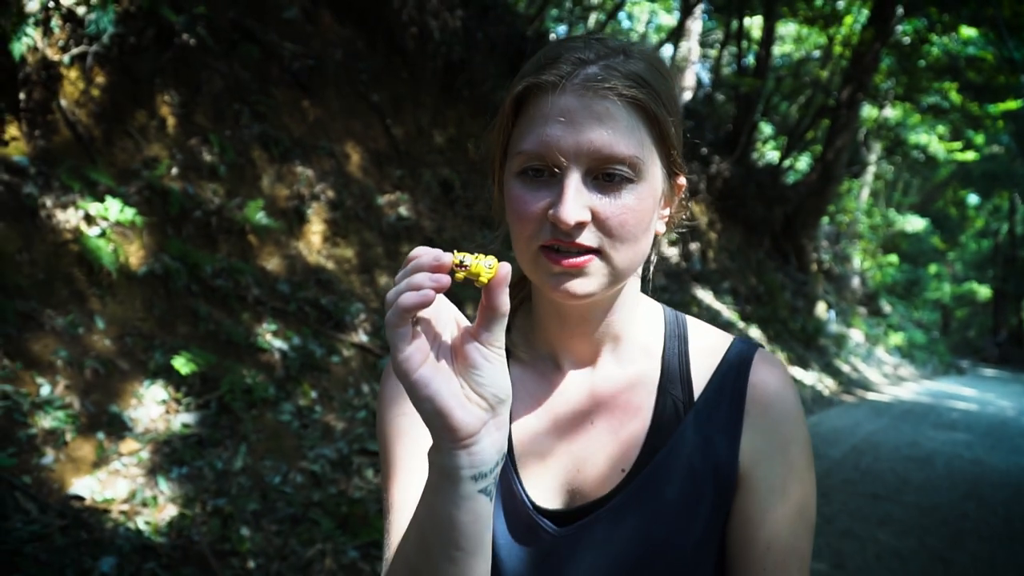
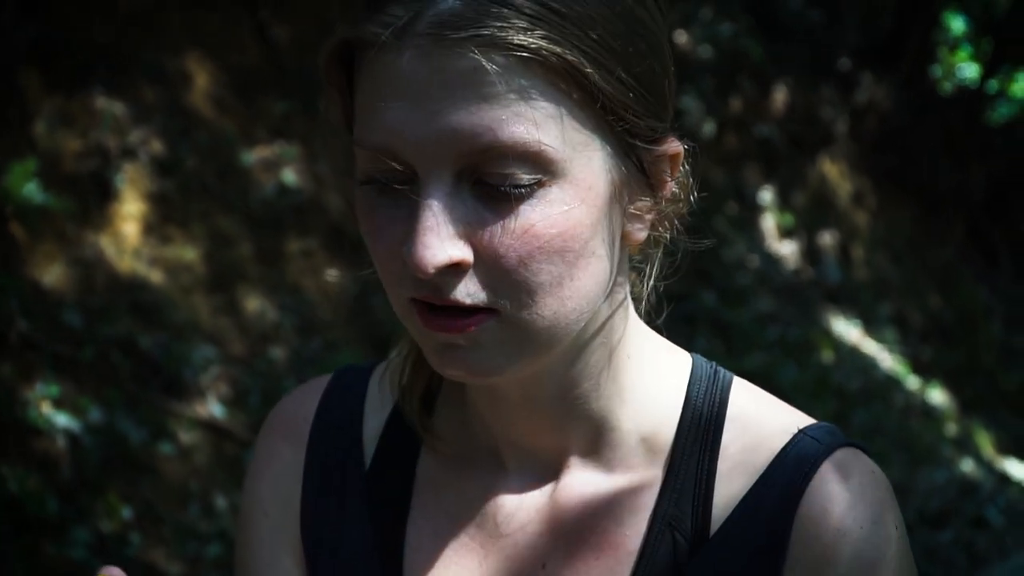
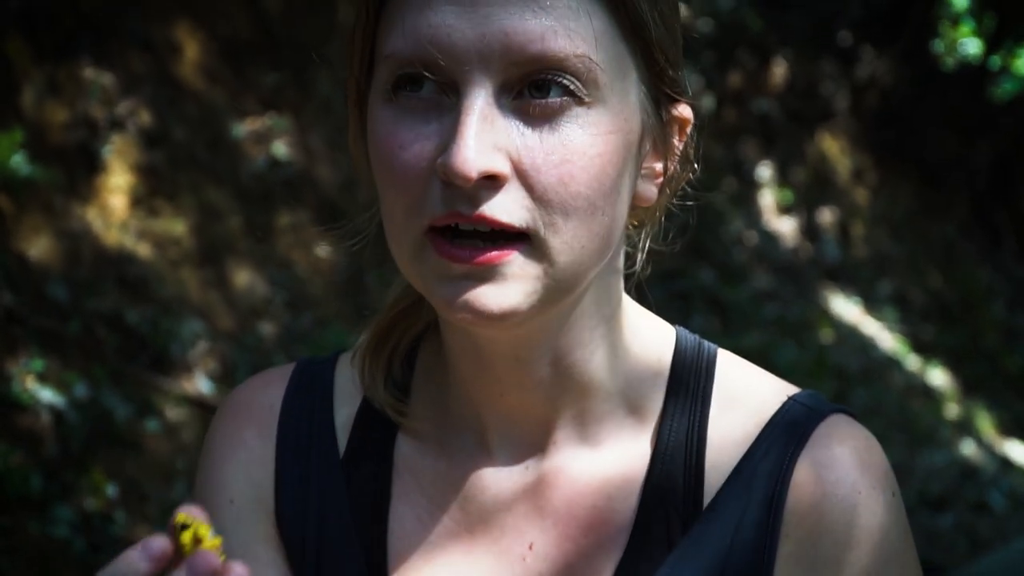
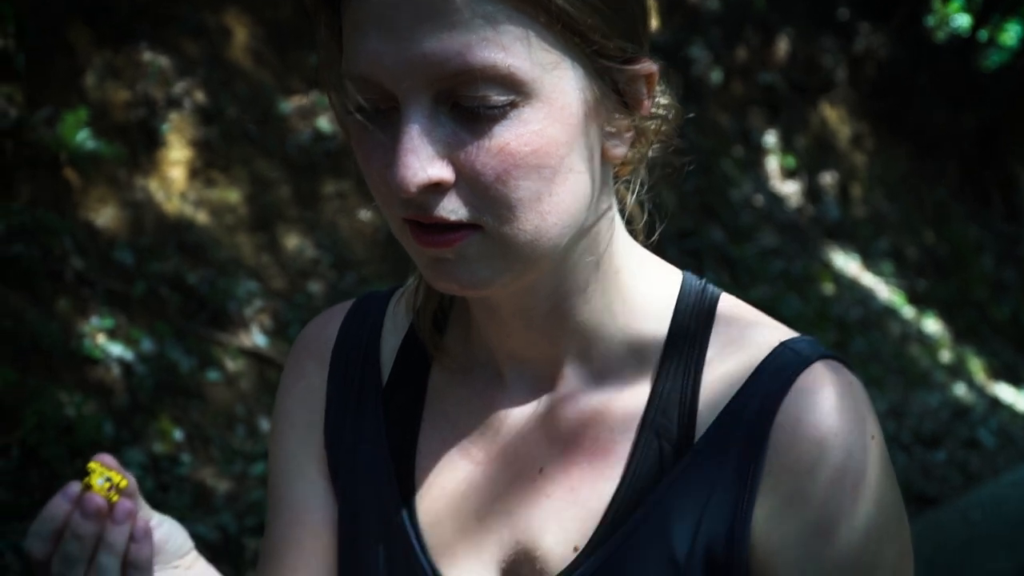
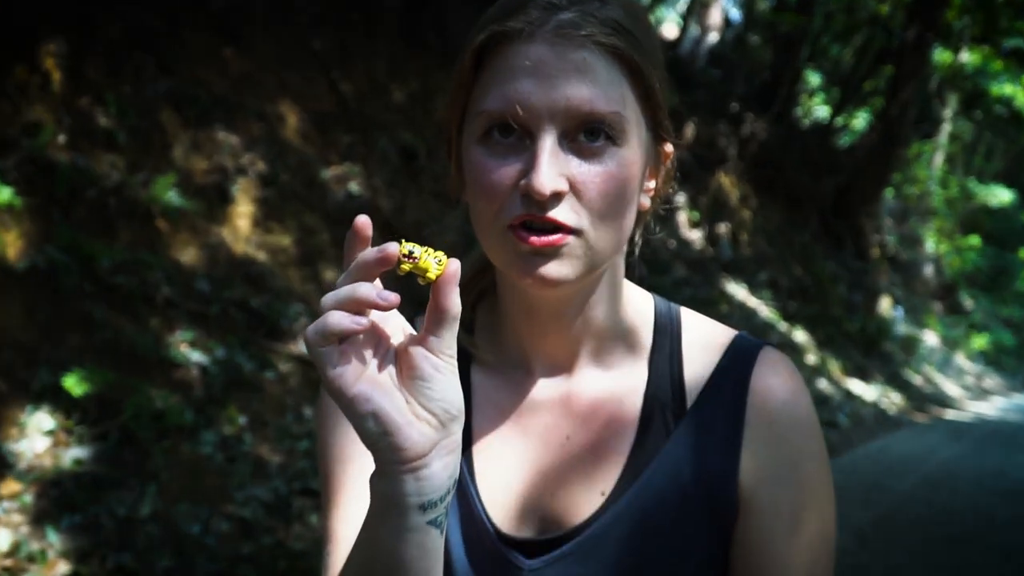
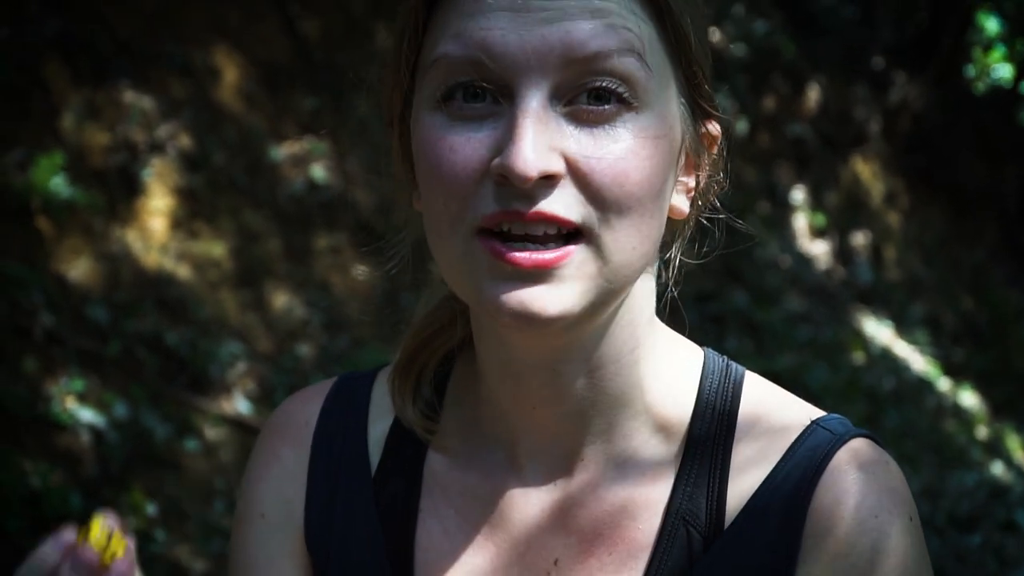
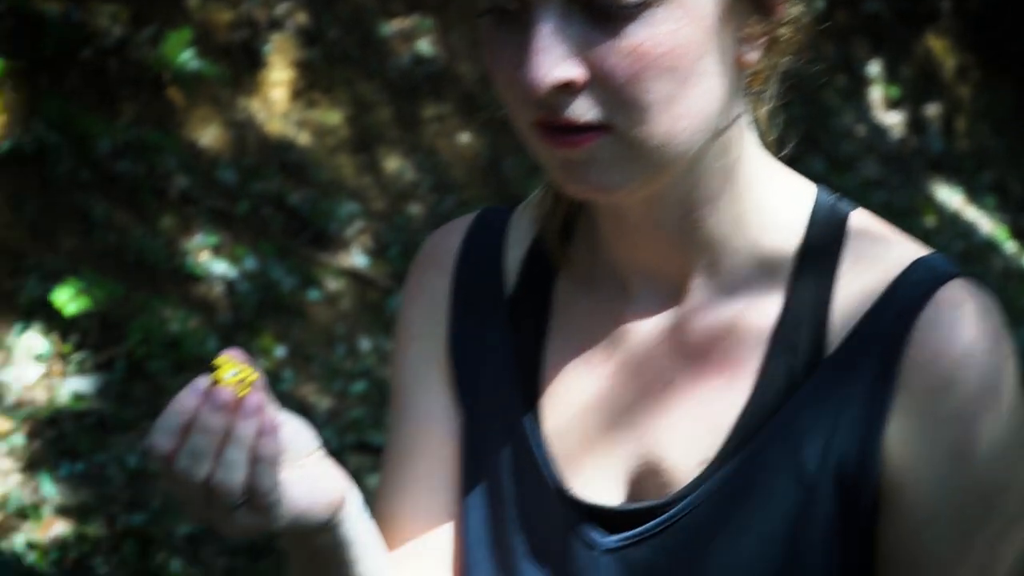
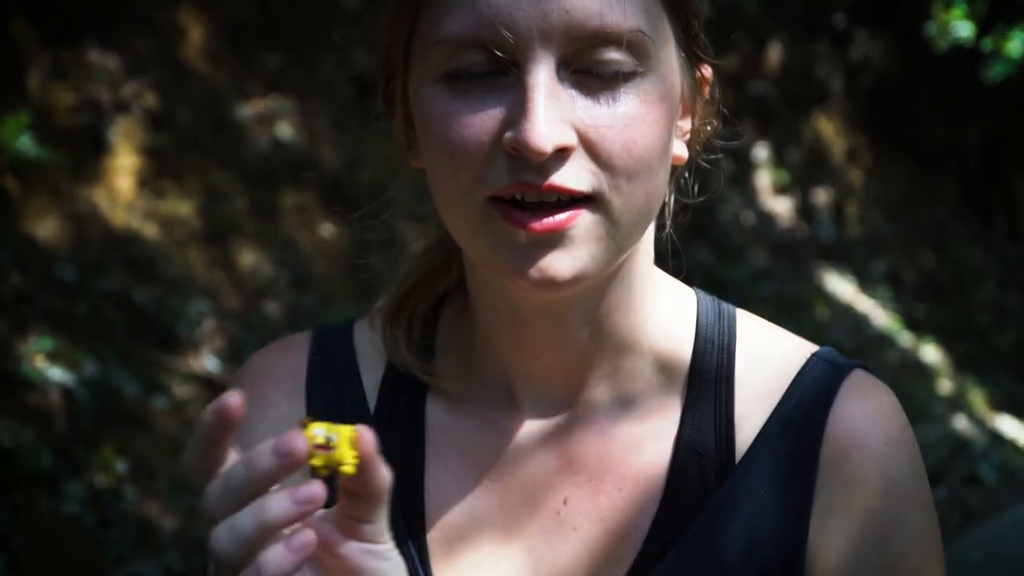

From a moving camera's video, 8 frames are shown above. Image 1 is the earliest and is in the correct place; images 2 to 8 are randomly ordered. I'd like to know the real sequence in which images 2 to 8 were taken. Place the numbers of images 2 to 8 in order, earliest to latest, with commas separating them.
5, 8, 3, 6, 2, 4, 7
